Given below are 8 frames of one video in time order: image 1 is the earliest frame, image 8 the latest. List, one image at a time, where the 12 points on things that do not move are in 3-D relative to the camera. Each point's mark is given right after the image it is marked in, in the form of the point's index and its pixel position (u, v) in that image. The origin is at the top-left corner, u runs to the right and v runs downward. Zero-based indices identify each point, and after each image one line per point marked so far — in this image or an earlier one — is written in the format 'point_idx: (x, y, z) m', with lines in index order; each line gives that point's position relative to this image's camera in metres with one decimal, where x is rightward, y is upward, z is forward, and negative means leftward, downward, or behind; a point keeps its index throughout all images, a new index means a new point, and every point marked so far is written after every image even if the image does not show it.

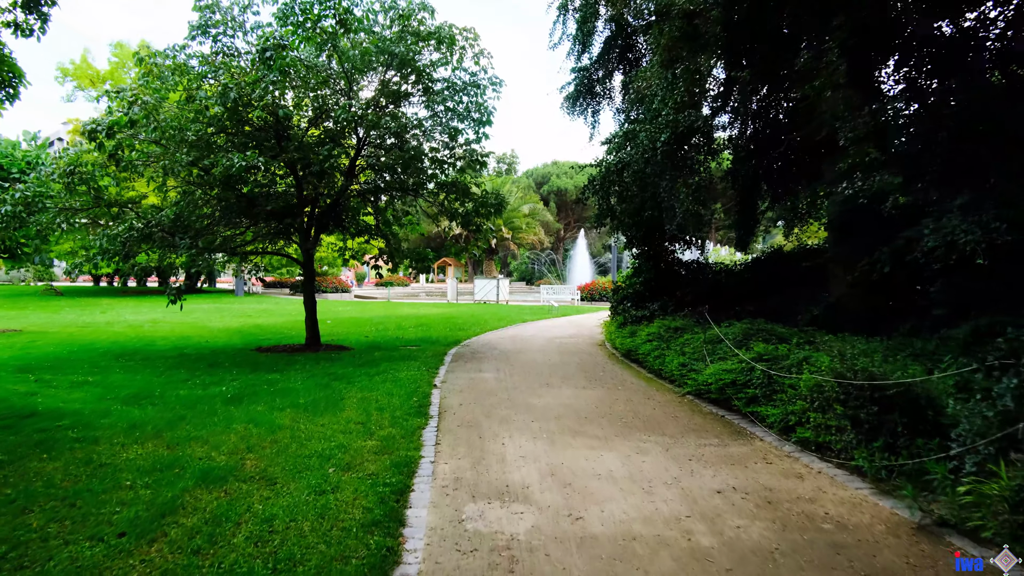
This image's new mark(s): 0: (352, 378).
0: (-1.9, -1.1, +9.2) m
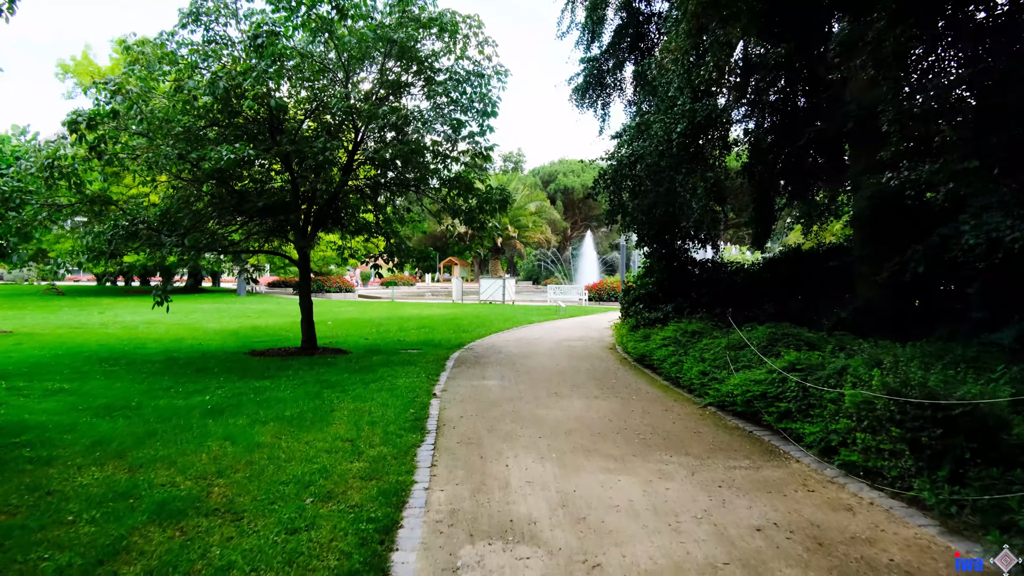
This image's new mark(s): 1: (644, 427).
0: (-1.8, -1.1, +8.6) m
1: (+1.1, -1.2, +6.6) m
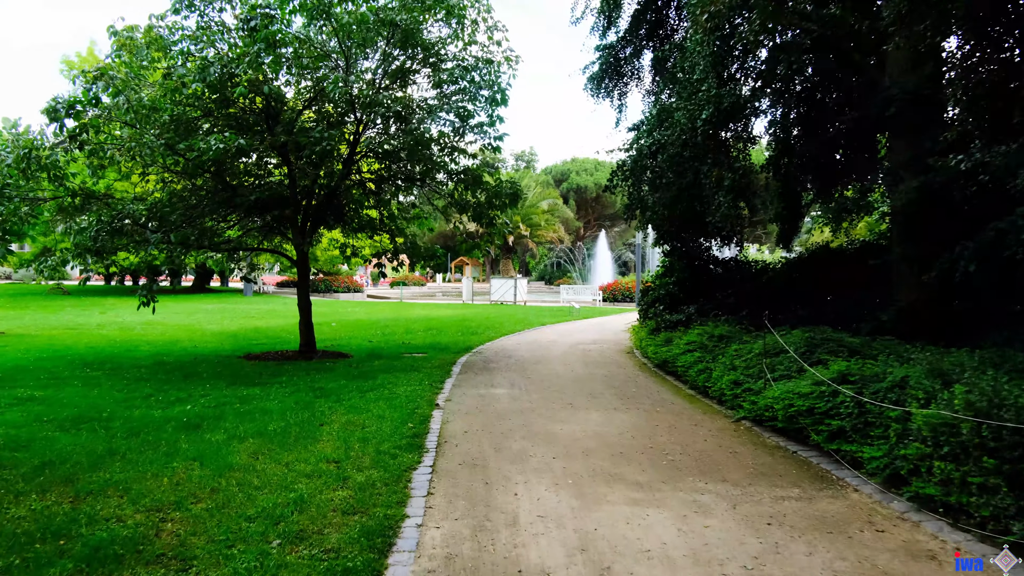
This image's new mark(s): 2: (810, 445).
0: (-1.7, -1.1, +7.8) m
1: (+1.2, -1.2, +5.9) m
2: (+2.2, -1.1, +5.7) m
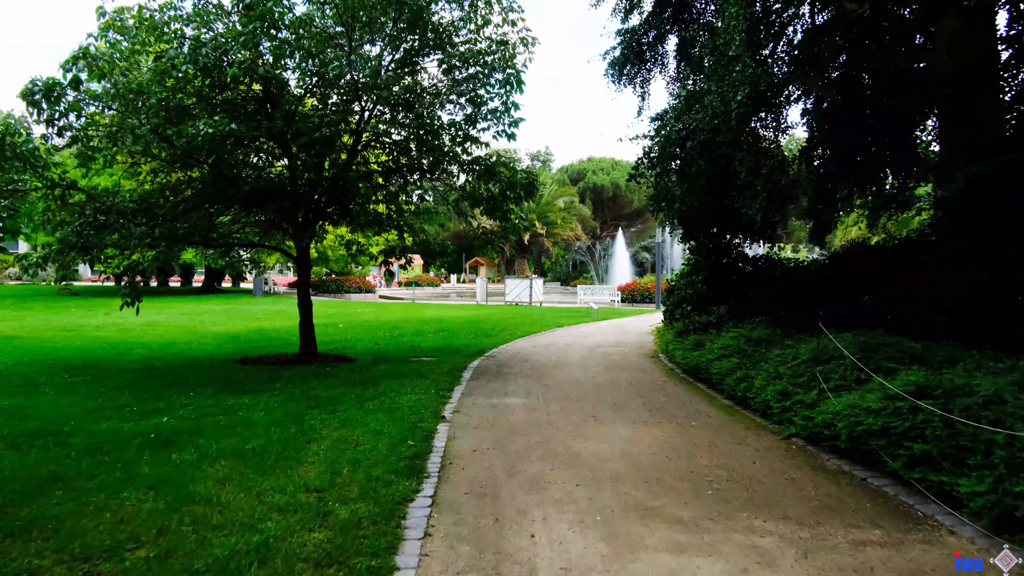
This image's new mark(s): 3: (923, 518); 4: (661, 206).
0: (-1.6, -1.1, +7.0) m
1: (+1.3, -1.2, +5.0) m
2: (+2.3, -1.1, +4.8) m
3: (+2.1, -1.2, +4.0) m
4: (+2.4, +1.2, +11.9) m
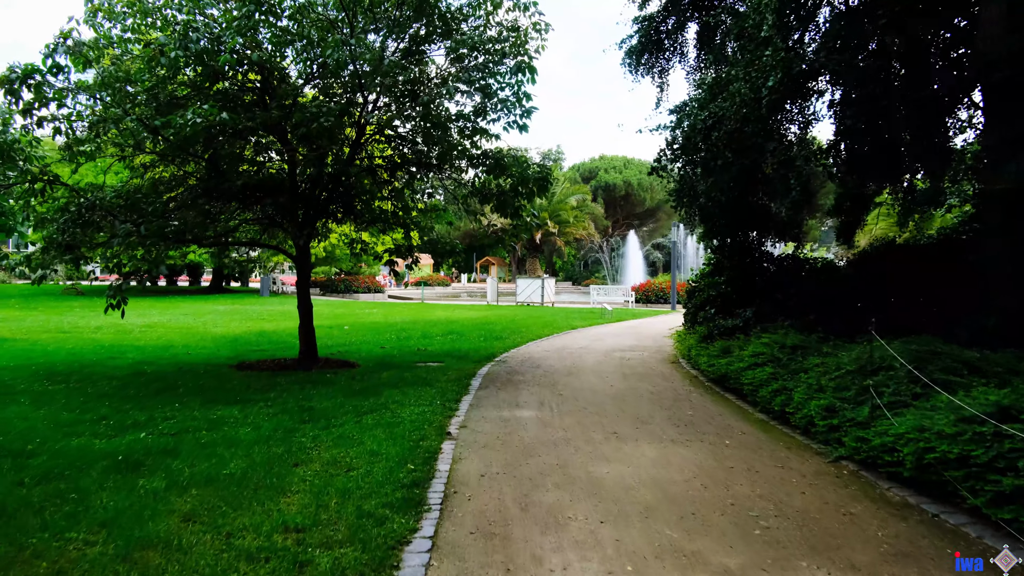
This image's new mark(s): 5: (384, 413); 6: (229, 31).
0: (-1.5, -1.1, +6.4) m
1: (+1.4, -1.2, +4.3) m
2: (+2.4, -1.1, +4.1) m
3: (+2.2, -1.2, +3.3) m
4: (+2.5, +1.2, +11.2) m
5: (-1.1, -1.1, +6.7) m
6: (-3.3, +3.0, +9.1) m
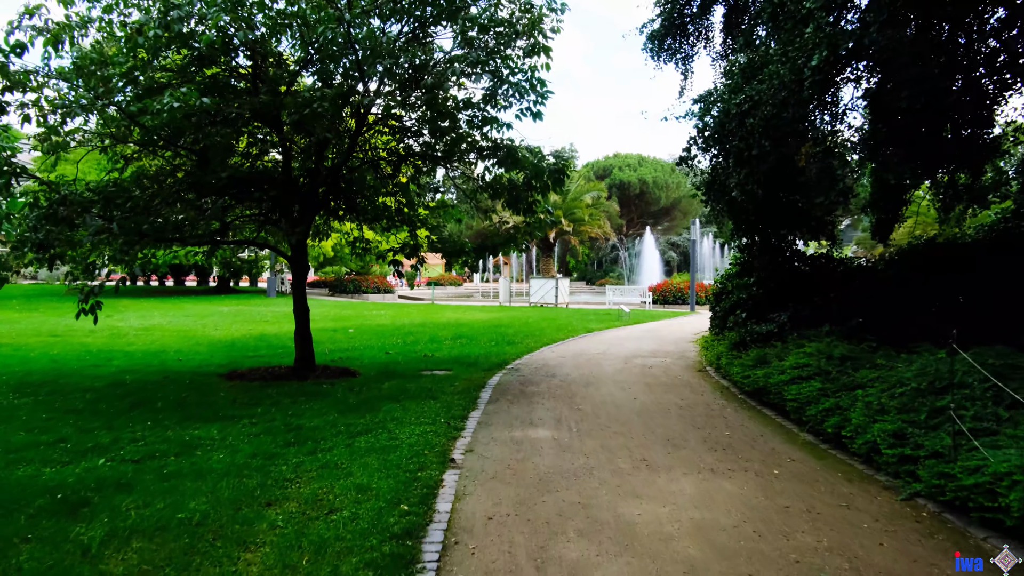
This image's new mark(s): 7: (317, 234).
0: (-1.4, -1.1, +5.6) m
1: (+1.5, -1.2, +3.5) m
2: (+2.4, -1.2, +3.2) m
3: (+2.2, -1.2, +2.5) m
4: (+2.7, +1.2, +10.4) m
5: (-1.0, -1.1, +5.9) m
6: (-3.2, +3.0, +8.3) m
7: (-3.2, +0.9, +12.5) m
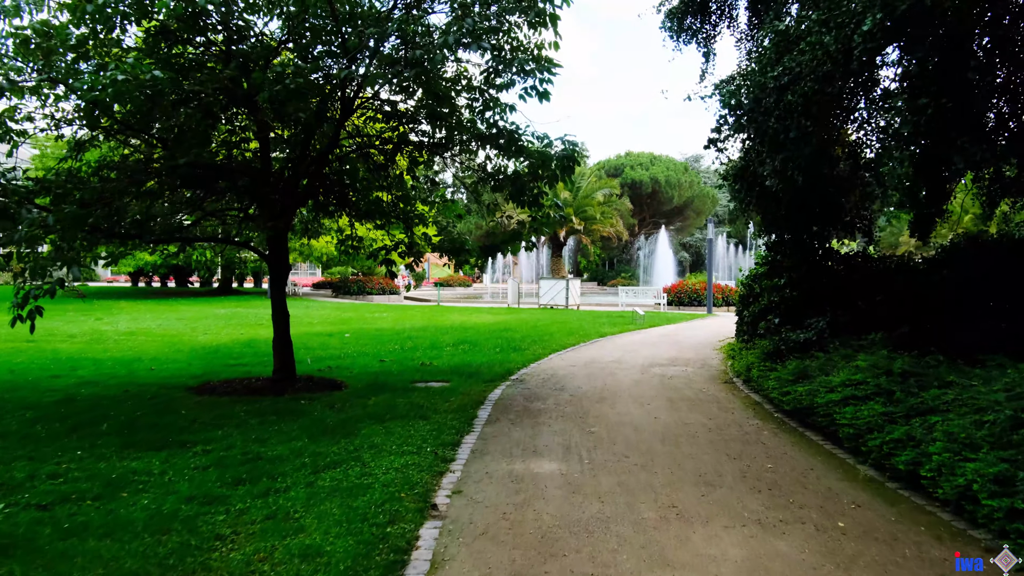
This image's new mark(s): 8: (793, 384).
0: (-1.4, -1.1, +4.6) m
1: (+1.4, -1.3, +2.5) m
2: (+2.4, -1.2, +2.2) m
3: (+2.2, -1.3, +1.4) m
4: (+2.8, +1.2, +9.3) m
5: (-1.0, -1.1, +4.9) m
6: (-3.2, +3.0, +7.4) m
7: (-3.1, +0.8, +11.6) m
8: (+2.5, -0.8, +6.8) m
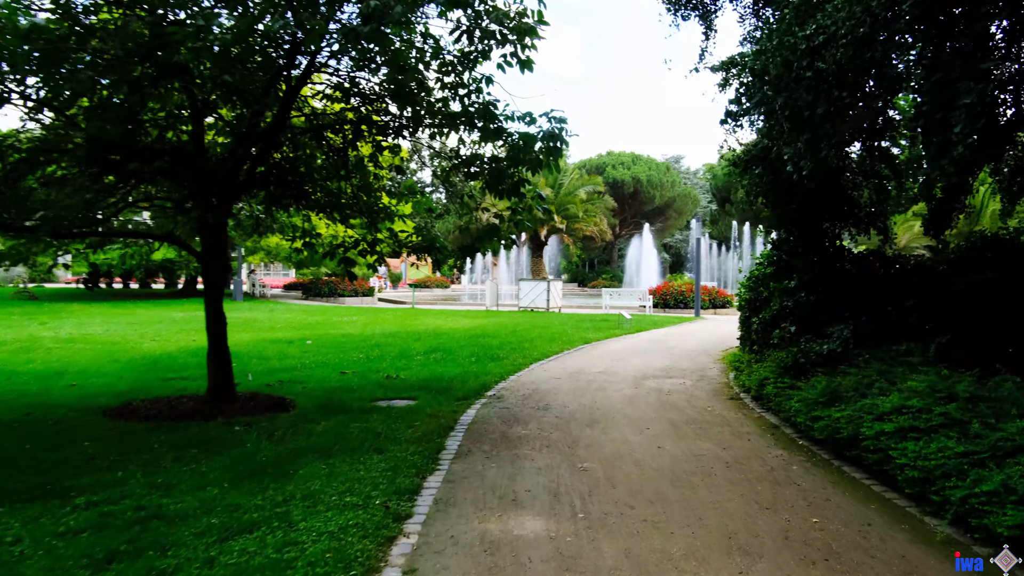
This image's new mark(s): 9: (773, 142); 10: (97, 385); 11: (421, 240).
0: (-1.5, -1.2, +3.4) m
1: (+1.4, -1.3, +1.3) m
2: (+2.3, -1.2, +1.1) m
3: (+2.1, -1.3, +0.3) m
4: (+2.5, +1.1, +8.2) m
5: (-1.1, -1.2, +3.7) m
6: (-3.4, +2.9, +6.1) m
7: (-3.4, +0.8, +10.3) m
8: (+2.3, -0.9, +5.7) m
9: (+2.5, +1.5, +7.5) m
10: (-4.6, -1.1, +8.7) m
11: (-1.1, +0.6, +9.1) m
